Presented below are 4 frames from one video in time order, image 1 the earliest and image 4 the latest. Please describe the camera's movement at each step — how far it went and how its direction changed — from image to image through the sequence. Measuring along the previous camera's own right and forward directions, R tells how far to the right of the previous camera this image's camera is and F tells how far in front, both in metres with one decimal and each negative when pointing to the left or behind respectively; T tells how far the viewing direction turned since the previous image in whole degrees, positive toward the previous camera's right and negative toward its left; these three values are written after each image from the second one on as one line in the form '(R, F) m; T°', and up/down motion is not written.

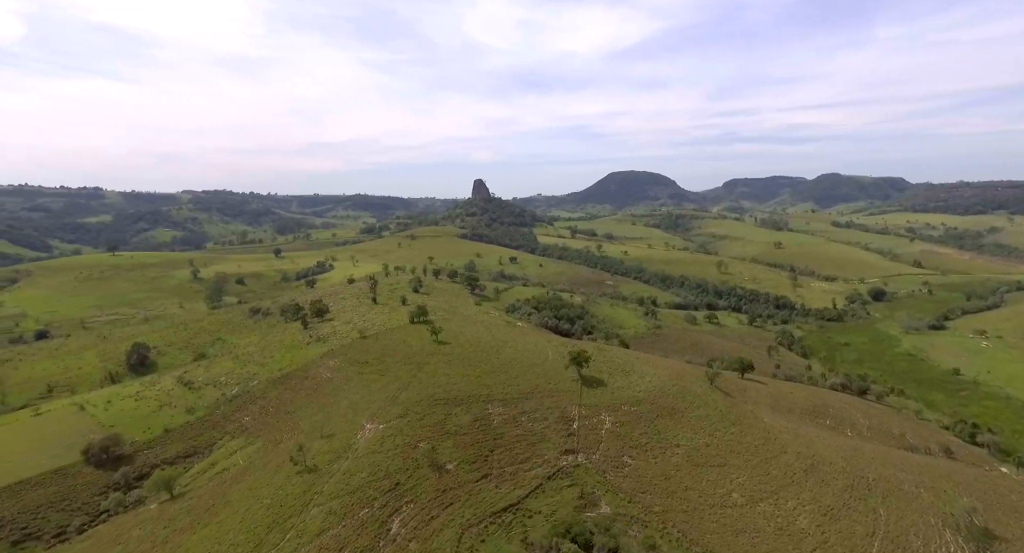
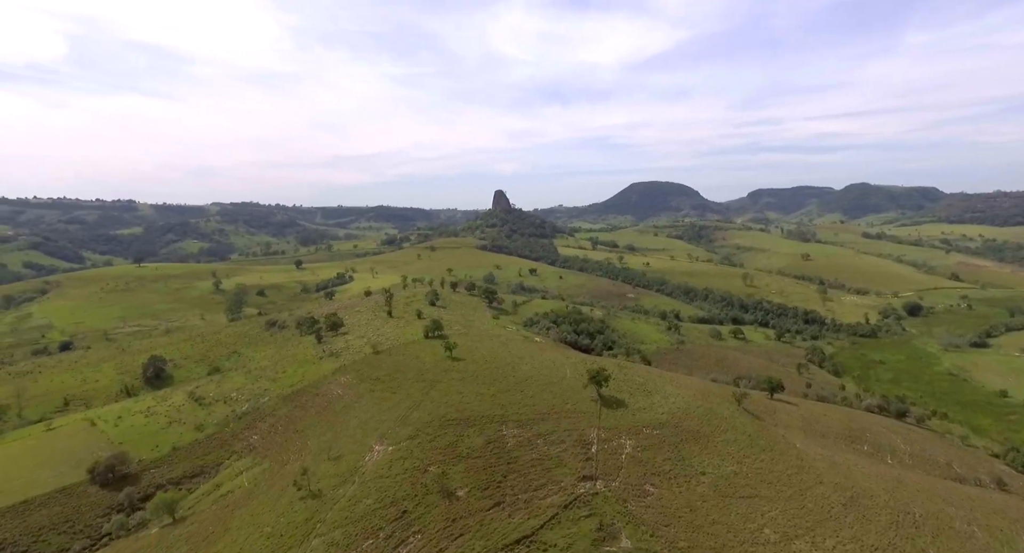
(+0.5, +2.2) m; -2°
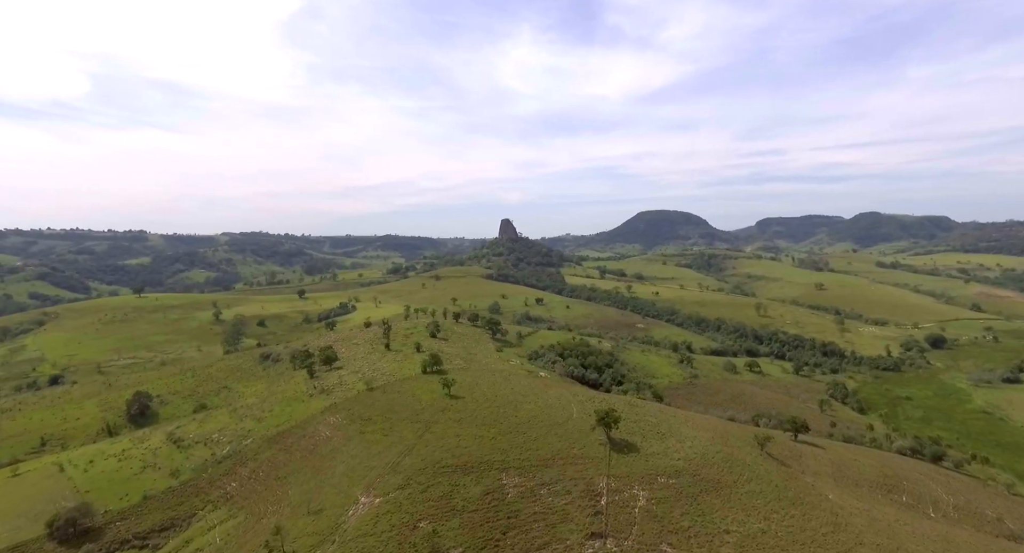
(+0.6, +3.9) m; -1°
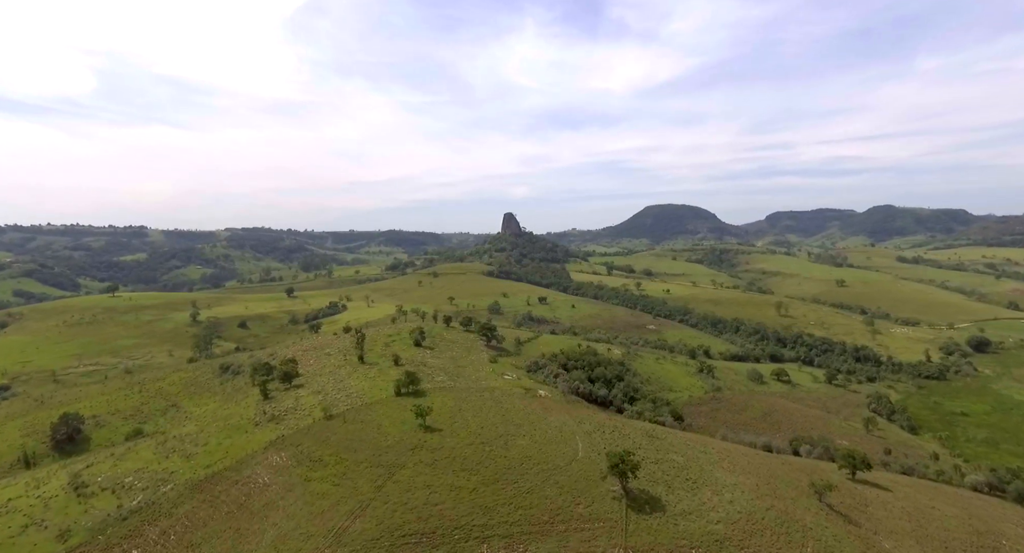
(+1.6, +12.6) m; -1°
